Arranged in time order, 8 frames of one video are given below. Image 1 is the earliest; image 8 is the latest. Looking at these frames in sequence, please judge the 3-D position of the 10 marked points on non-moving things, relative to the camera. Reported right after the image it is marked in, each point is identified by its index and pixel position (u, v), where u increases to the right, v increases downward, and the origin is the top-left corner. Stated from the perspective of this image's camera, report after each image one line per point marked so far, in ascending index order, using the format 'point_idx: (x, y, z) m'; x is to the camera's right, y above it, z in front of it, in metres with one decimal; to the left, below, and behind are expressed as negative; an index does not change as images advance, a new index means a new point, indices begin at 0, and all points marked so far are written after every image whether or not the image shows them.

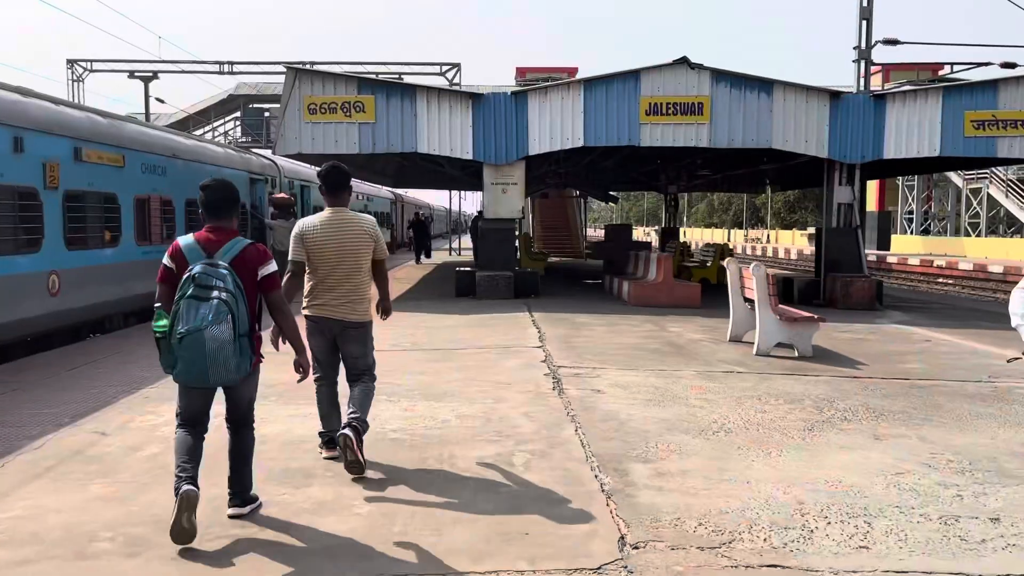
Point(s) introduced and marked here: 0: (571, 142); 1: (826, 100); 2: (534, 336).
0: (+1.0, +2.3, +13.5) m
1: (+5.0, +3.0, +13.6) m
2: (+0.2, -0.5, +9.0) m
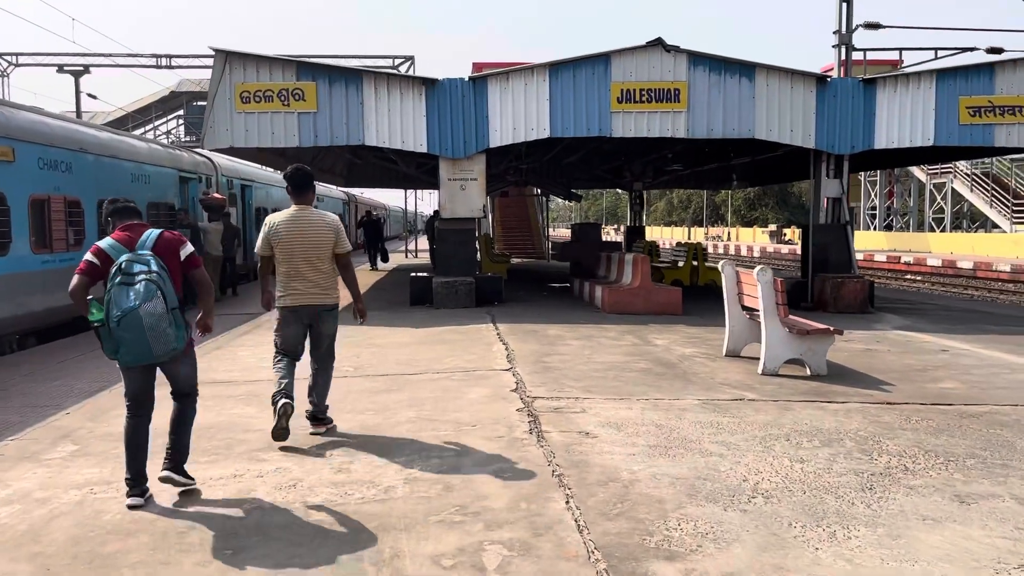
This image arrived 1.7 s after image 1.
0: (+0.4, +2.2, +12.2) m
1: (+4.4, +3.0, +12.5) m
2: (-0.1, -0.6, +7.7) m
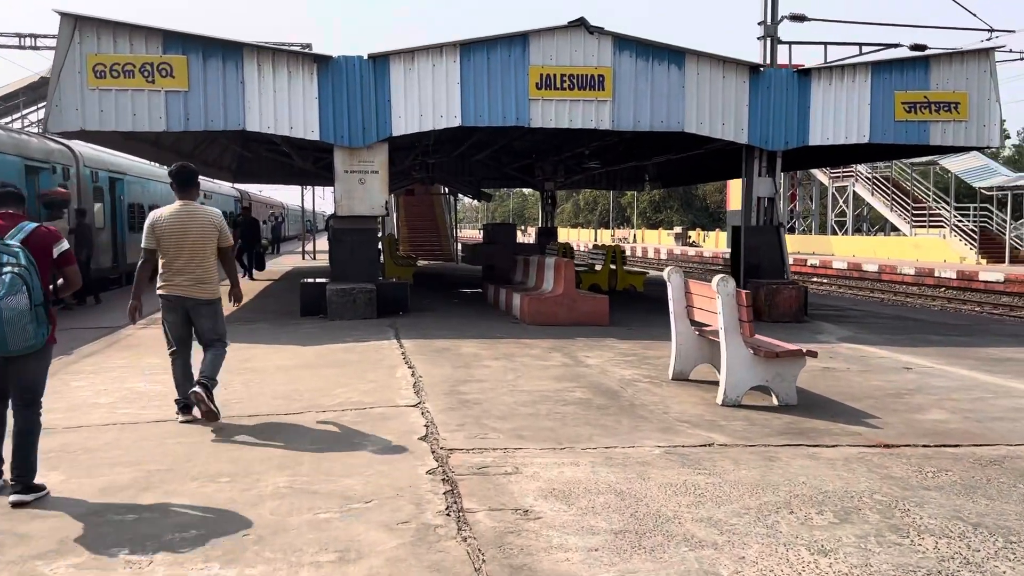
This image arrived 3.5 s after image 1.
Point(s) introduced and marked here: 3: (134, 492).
0: (-0.8, +2.1, +10.8) m
1: (+3.2, +2.9, +11.5) m
2: (-0.8, -0.7, +6.3) m
3: (-1.8, -0.9, +3.9) m
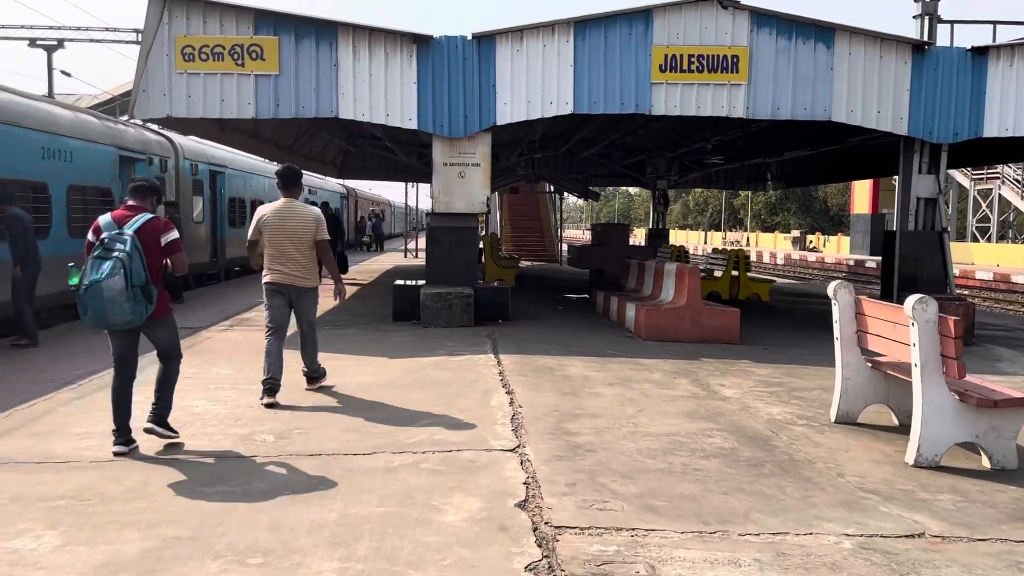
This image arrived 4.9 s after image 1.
0: (+0.5, +2.0, +9.6) m
1: (+4.6, +2.7, +9.8) m
2: (-0.1, -0.8, +5.1) m
3: (-1.3, -1.0, +2.9) m
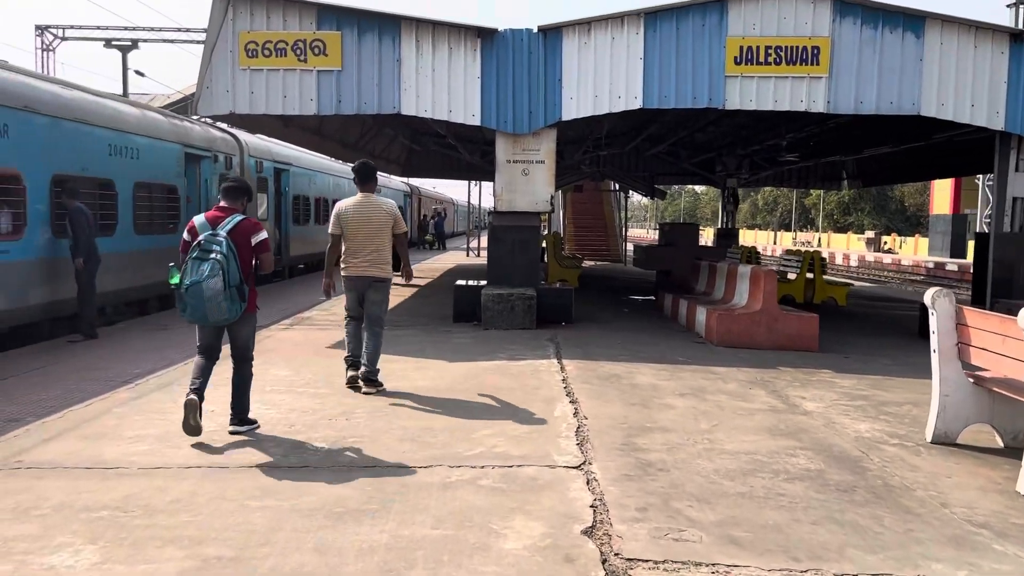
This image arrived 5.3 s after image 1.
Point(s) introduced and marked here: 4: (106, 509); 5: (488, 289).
0: (+1.2, +2.0, +9.2) m
1: (+5.3, +2.6, +9.2) m
2: (+0.3, -0.8, +4.8) m
3: (-1.1, -1.0, +2.7) m
4: (-1.7, -0.9, +3.5) m
5: (-0.3, 0.0, +9.3) m
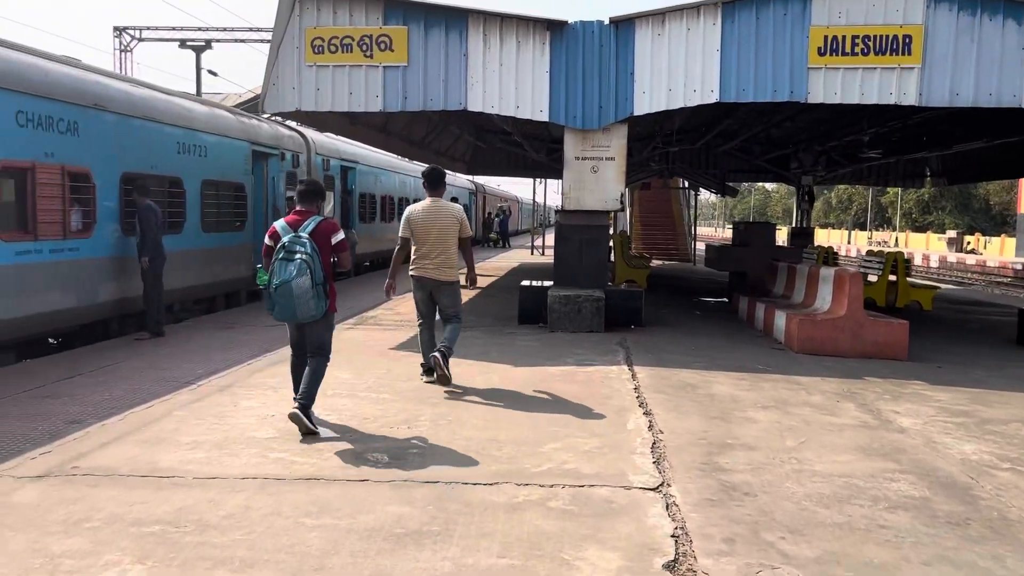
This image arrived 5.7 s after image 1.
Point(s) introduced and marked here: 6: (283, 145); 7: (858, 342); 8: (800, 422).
0: (+2.0, +2.0, +8.8) m
1: (+6.0, +2.6, +8.5) m
2: (+0.7, -0.8, +4.5) m
3: (-0.9, -1.0, +2.5) m
4: (-1.4, -0.9, +3.4) m
5: (+0.5, 0.0, +9.1) m
6: (-3.4, +2.1, +12.6) m
7: (+3.2, -0.5, +7.8) m
8: (+1.8, -0.8, +5.2) m
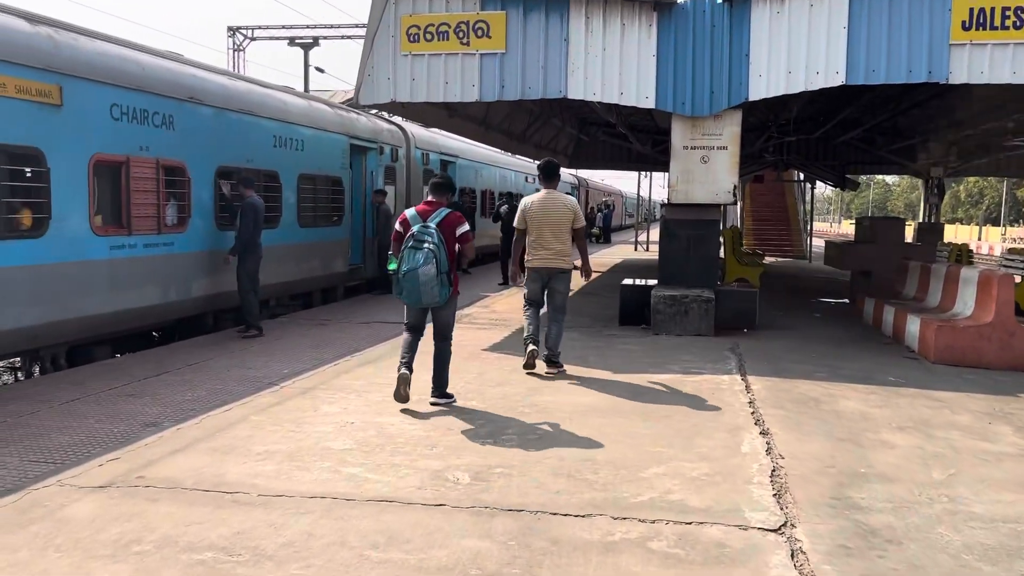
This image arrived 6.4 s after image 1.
0: (+3.0, +2.0, +8.0) m
1: (+7.0, +2.5, +7.2) m
2: (+1.1, -0.9, +3.9) m
3: (-0.7, -1.0, +2.1) m
4: (-1.1, -0.9, +3.0) m
5: (+1.5, 0.0, +8.4) m
6: (-1.9, +2.2, +12.5) m
7: (+4.0, -0.5, +6.9) m
8: (+2.3, -0.8, +4.5) m
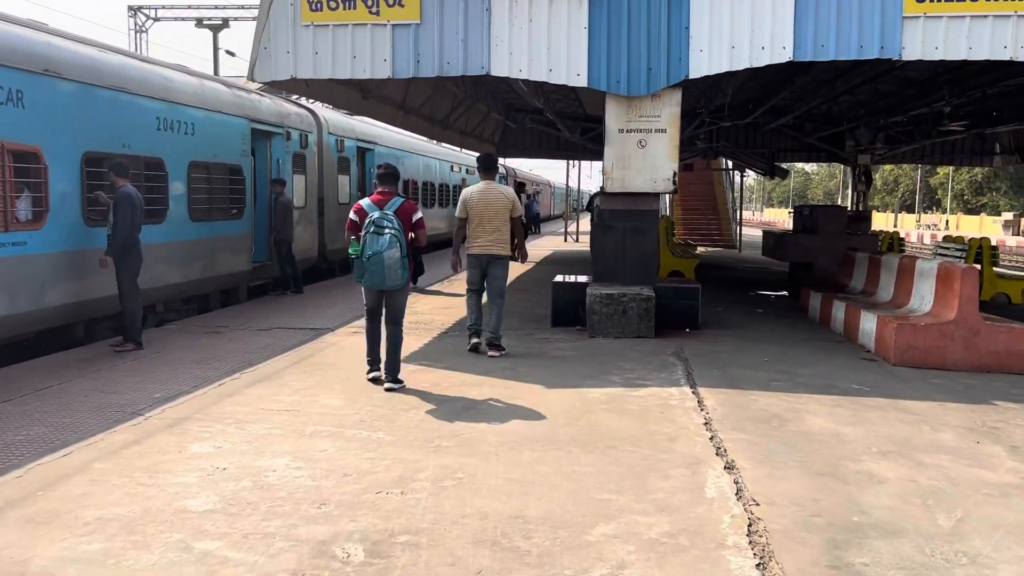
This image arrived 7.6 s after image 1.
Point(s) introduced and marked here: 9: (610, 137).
0: (+2.2, +2.0, +7.3) m
1: (+6.3, +2.6, +6.8) m
2: (+0.8, -0.9, +3.1) m
3: (-0.8, -1.1, +1.2) m
4: (-1.3, -1.0, +2.1) m
5: (+0.8, 0.0, +7.7) m
6: (-3.0, +2.2, +11.4) m
7: (+3.4, -0.5, +6.3) m
8: (+1.9, -0.9, +3.8) m
9: (+0.9, +1.4, +7.8) m
